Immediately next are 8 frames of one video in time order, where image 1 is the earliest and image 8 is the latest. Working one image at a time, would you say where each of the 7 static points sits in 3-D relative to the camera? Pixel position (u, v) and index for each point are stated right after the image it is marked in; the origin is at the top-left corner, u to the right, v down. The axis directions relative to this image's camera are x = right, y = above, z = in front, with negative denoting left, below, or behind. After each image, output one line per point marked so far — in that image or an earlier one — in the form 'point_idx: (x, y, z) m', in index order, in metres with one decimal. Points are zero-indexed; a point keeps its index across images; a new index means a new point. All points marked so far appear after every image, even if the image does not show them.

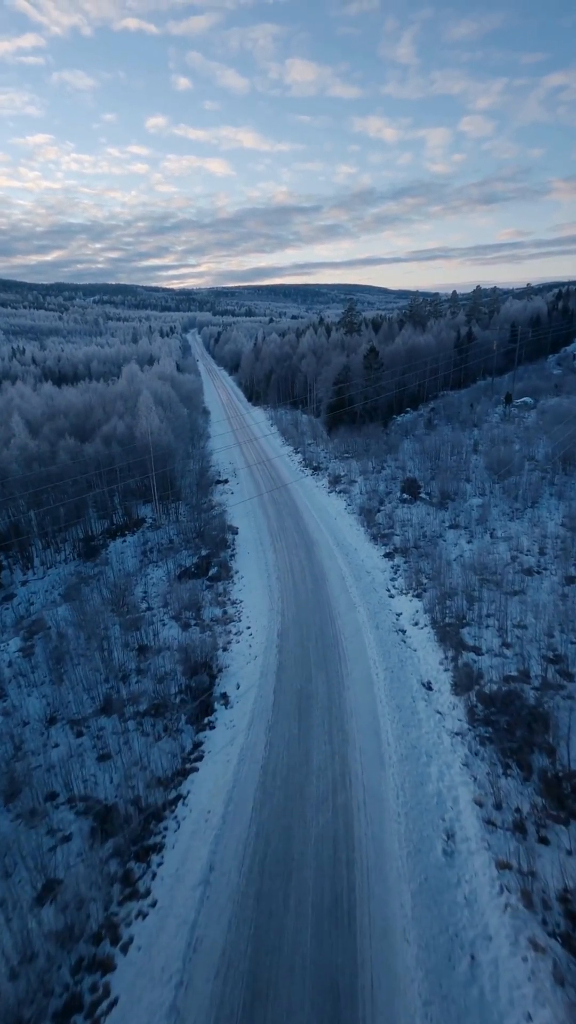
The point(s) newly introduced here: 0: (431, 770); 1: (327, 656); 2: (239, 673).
0: (+4.9, -8.8, +14.5) m
1: (+1.8, -6.8, +19.8) m
2: (-2.2, -7.3, +19.3) m
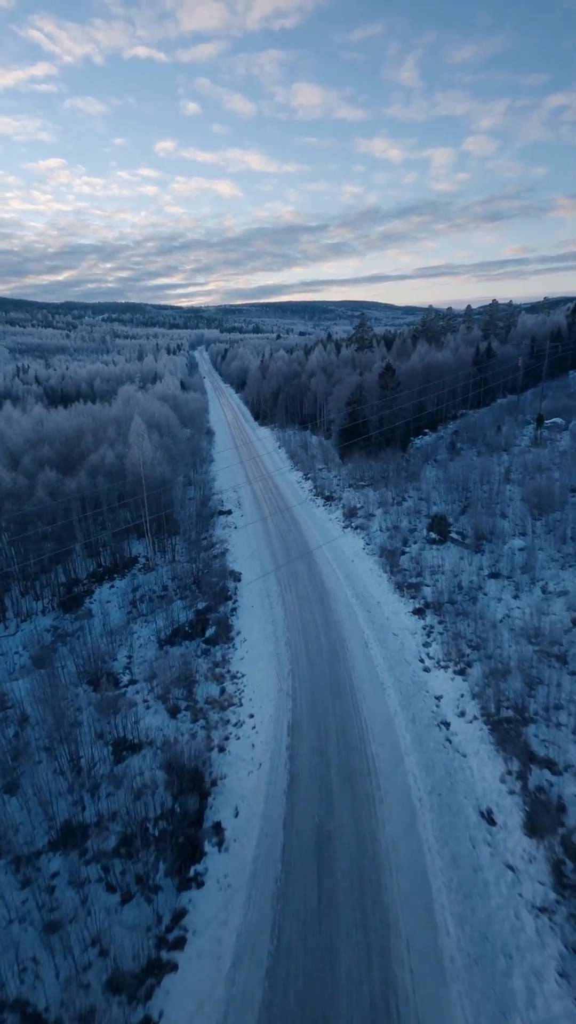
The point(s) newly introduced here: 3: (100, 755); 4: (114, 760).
0: (+5.3, -11.0, +9.9) m
1: (+2.3, -9.2, +15.3) m
2: (-1.7, -9.7, +14.9) m
3: (-7.5, -9.6, +17.0) m
4: (-6.9, -9.7, +16.8) m
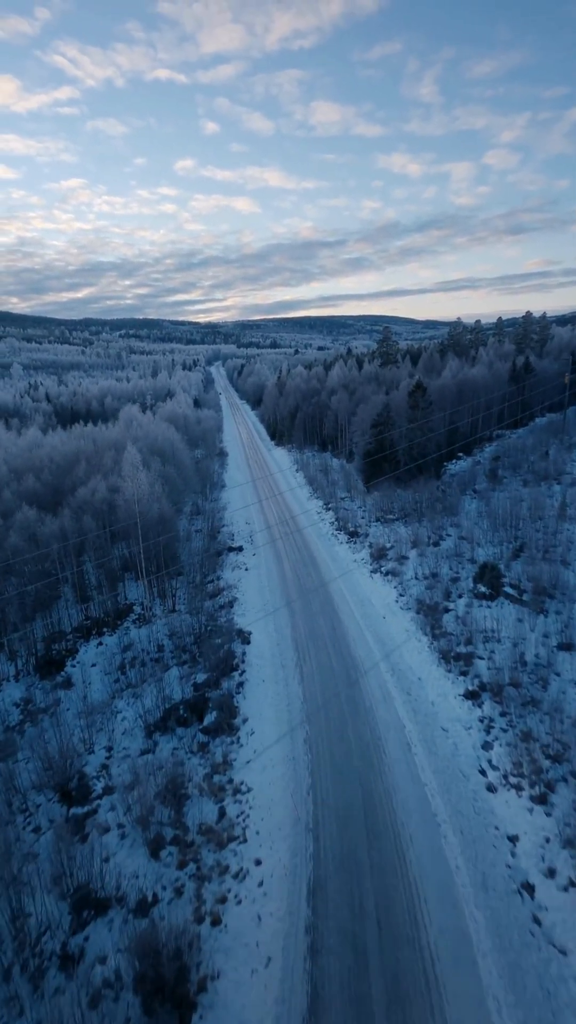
0: (+5.5, -13.1, +4.9) m
1: (+2.8, -11.5, +10.5) m
2: (-1.2, -11.9, +10.2) m
3: (-6.9, -11.8, +12.5) m
4: (-6.3, -11.9, +12.3) m
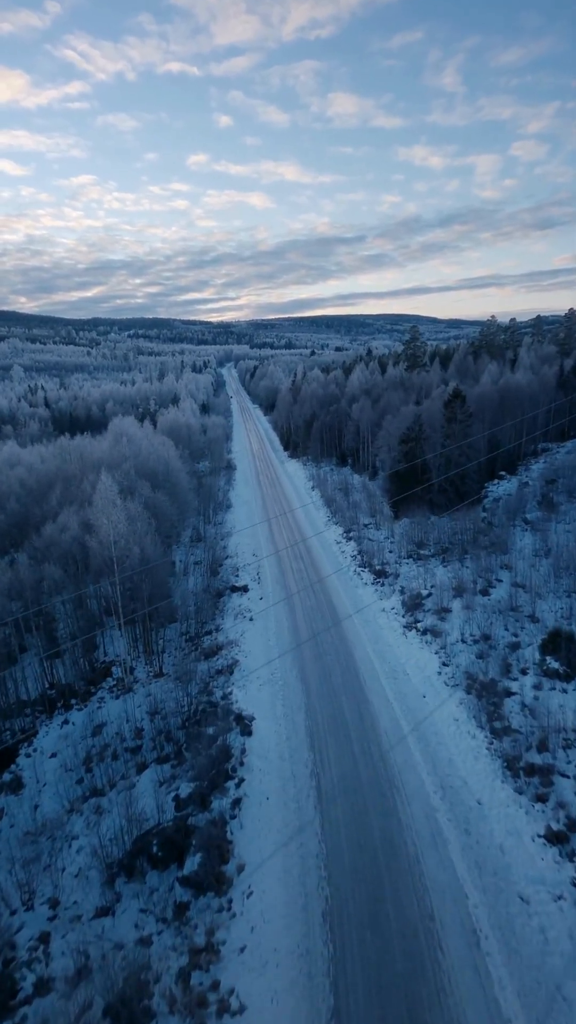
0: (+5.4, -15.2, -0.3) m
1: (+2.9, -13.6, +5.3) m
2: (-1.1, -14.0, +5.2) m
3: (-6.7, -13.8, +7.7) m
4: (-6.2, -13.9, +7.5) m
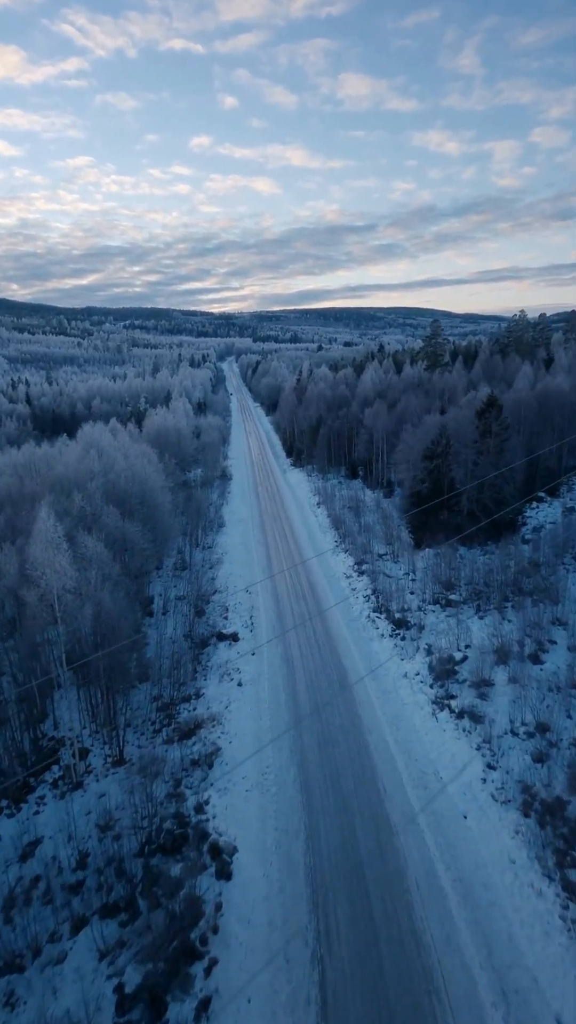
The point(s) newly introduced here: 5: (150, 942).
0: (+5.0, -17.3, -4.9) m
1: (+2.5, -15.6, +0.7) m
2: (-1.5, -15.9, +0.6) m
3: (-7.1, -15.6, +3.2) m
4: (-6.5, -15.7, +3.0) m
5: (-3.6, -11.3, +11.4) m
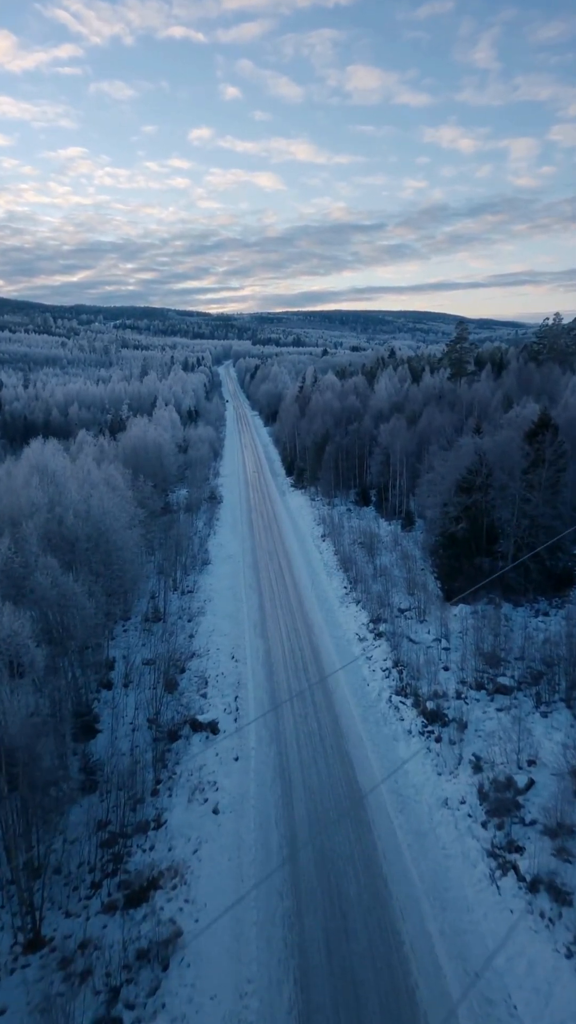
0: (+4.8, -19.1, -10.2) m
1: (+2.3, -17.4, -4.5) m
2: (-1.7, -17.7, -4.7) m
3: (-7.3, -17.3, -2.1) m
4: (-6.7, -17.4, -2.3) m
5: (-3.8, -13.1, +6.1) m
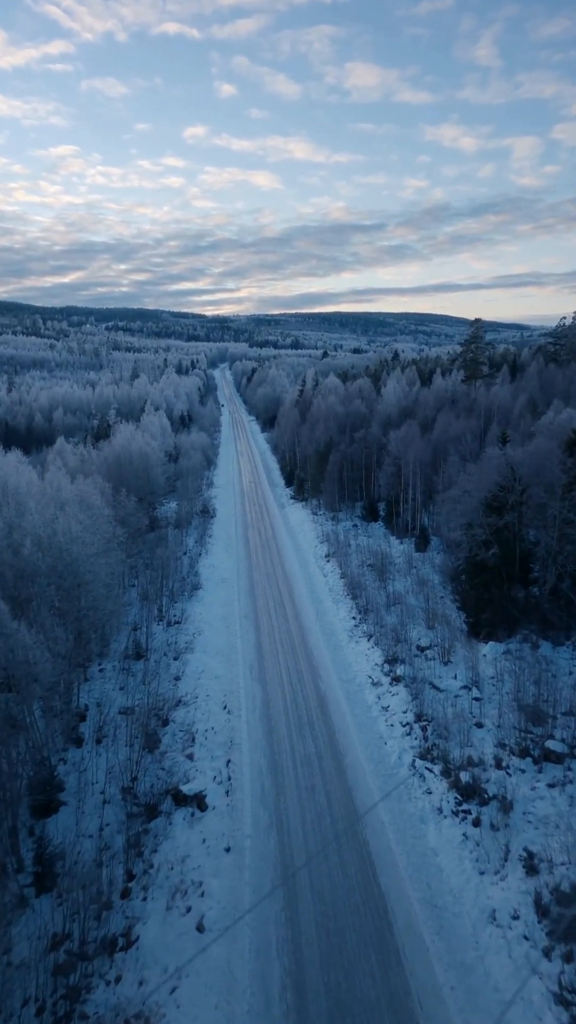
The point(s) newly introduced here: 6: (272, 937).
0: (+5.0, -19.7, -13.2) m
1: (+2.5, -18.1, -7.5) m
2: (-1.5, -18.3, -7.7) m
3: (-7.1, -18.0, -5.1) m
4: (-6.5, -18.1, -5.4) m
5: (-3.7, -13.9, +3.2) m
6: (-0.4, -10.4, +10.7) m
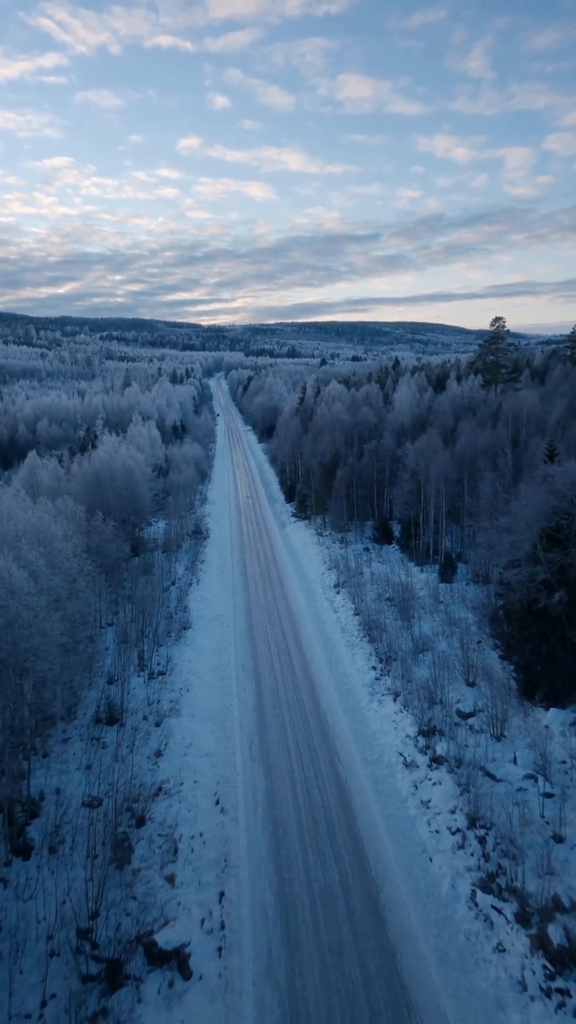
0: (+5.7, -20.1, -17.1) m
1: (+3.1, -18.6, -11.4) m
2: (-0.9, -18.9, -11.7) m
3: (-6.5, -18.7, -9.2) m
4: (-5.9, -18.8, -9.4) m
5: (-3.2, -14.8, -0.7) m
6: (0.0, -11.3, +6.8) m
